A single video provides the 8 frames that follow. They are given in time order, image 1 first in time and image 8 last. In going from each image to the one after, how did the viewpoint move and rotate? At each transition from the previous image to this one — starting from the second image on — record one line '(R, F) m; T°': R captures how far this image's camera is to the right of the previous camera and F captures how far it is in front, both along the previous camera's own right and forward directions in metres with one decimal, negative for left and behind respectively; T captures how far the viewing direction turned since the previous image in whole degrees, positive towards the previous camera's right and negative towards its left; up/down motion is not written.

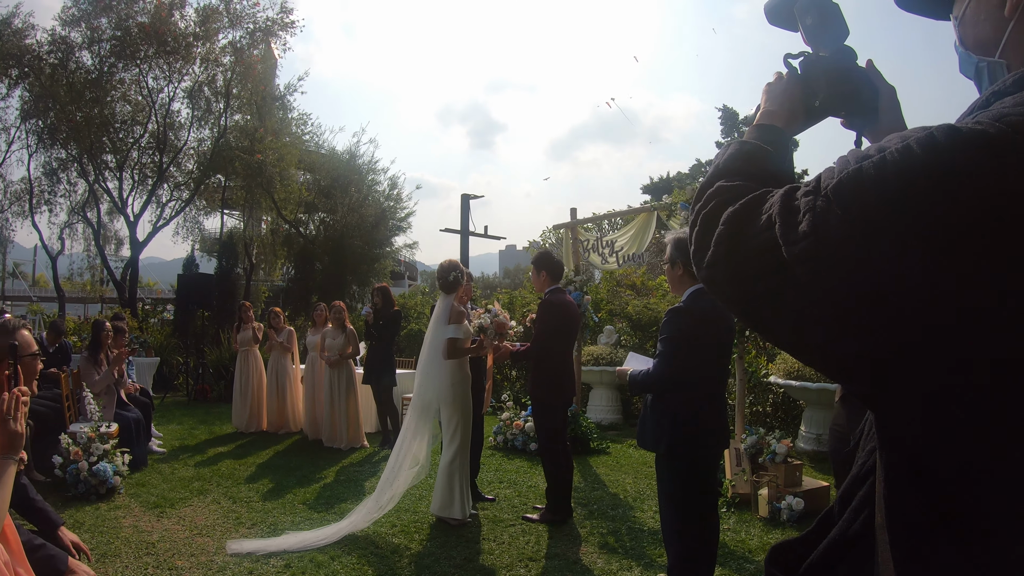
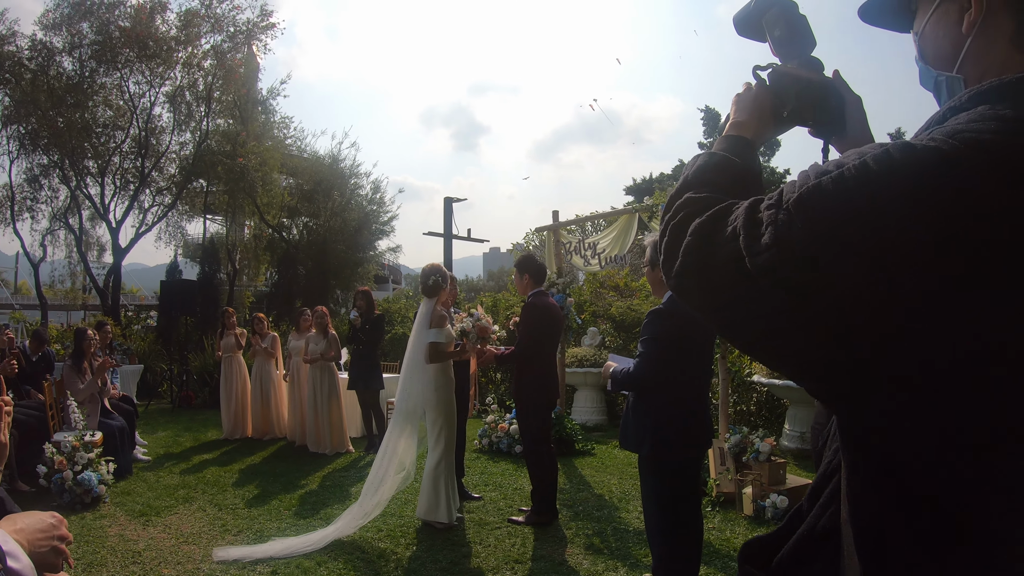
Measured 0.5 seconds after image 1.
(0.0, 0.0) m; +1°
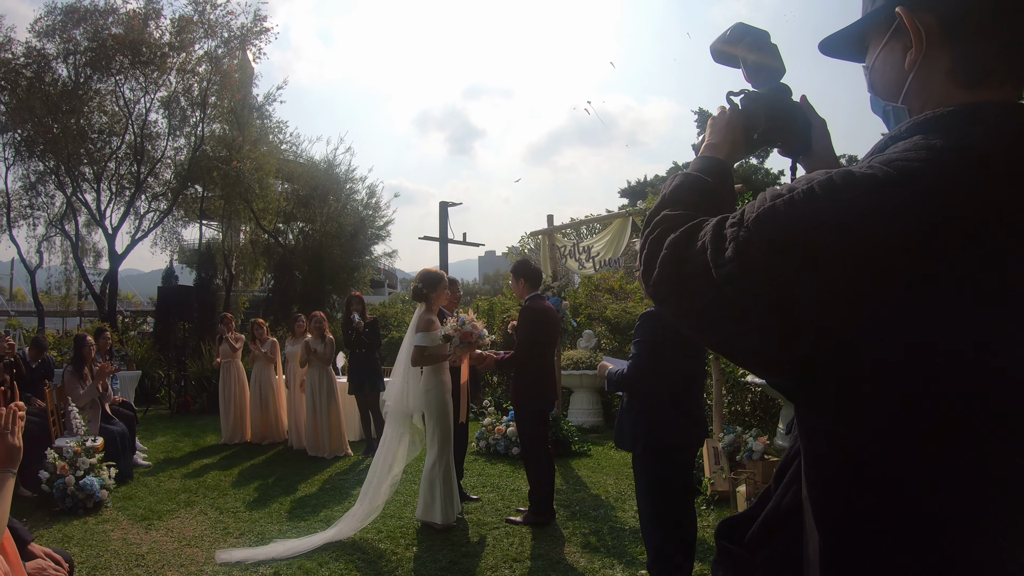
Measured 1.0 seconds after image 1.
(0.0, -0.1) m; 0°
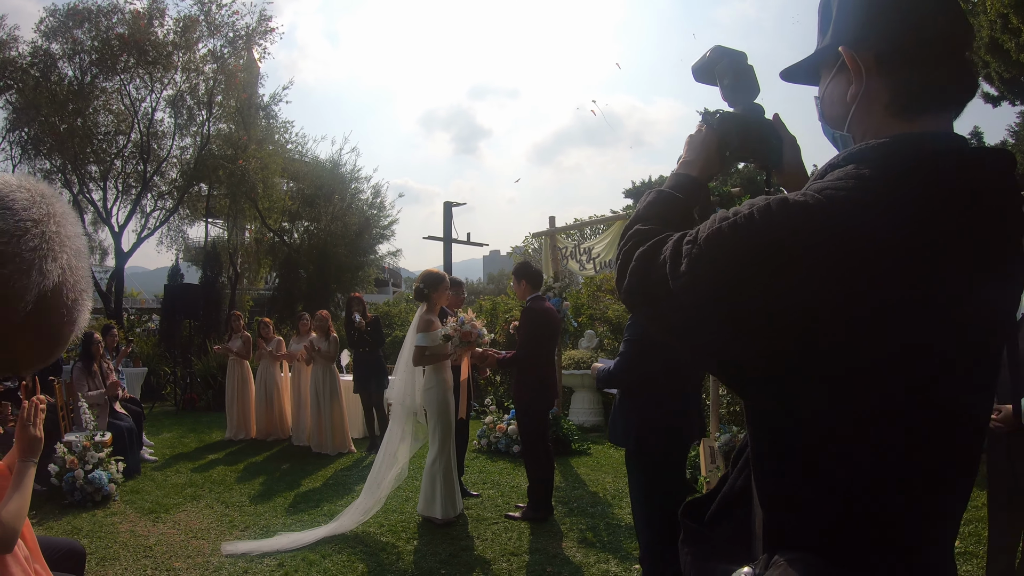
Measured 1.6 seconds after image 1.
(0.0, -0.1) m; 0°
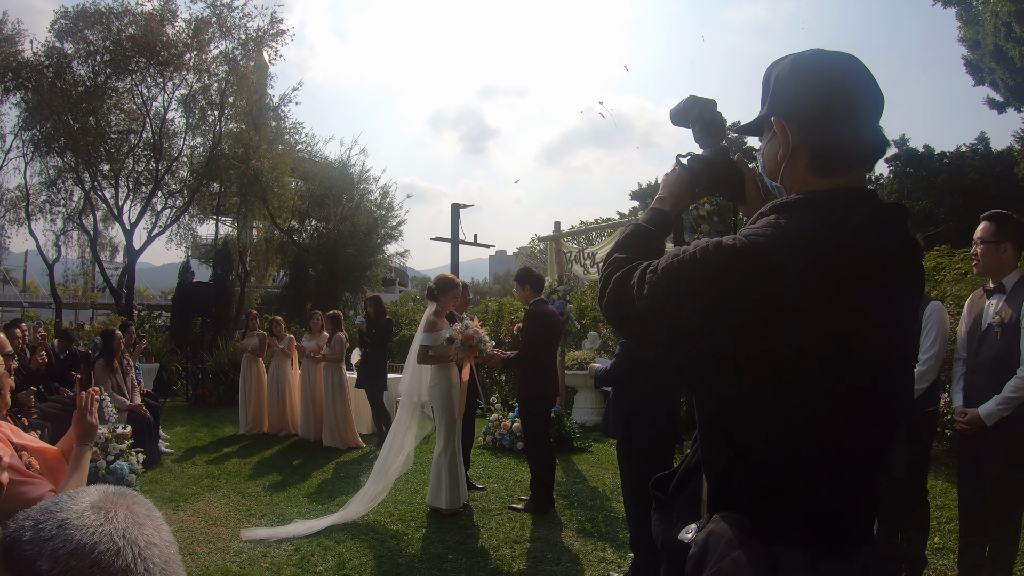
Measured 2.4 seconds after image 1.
(0.0, -0.3) m; 0°
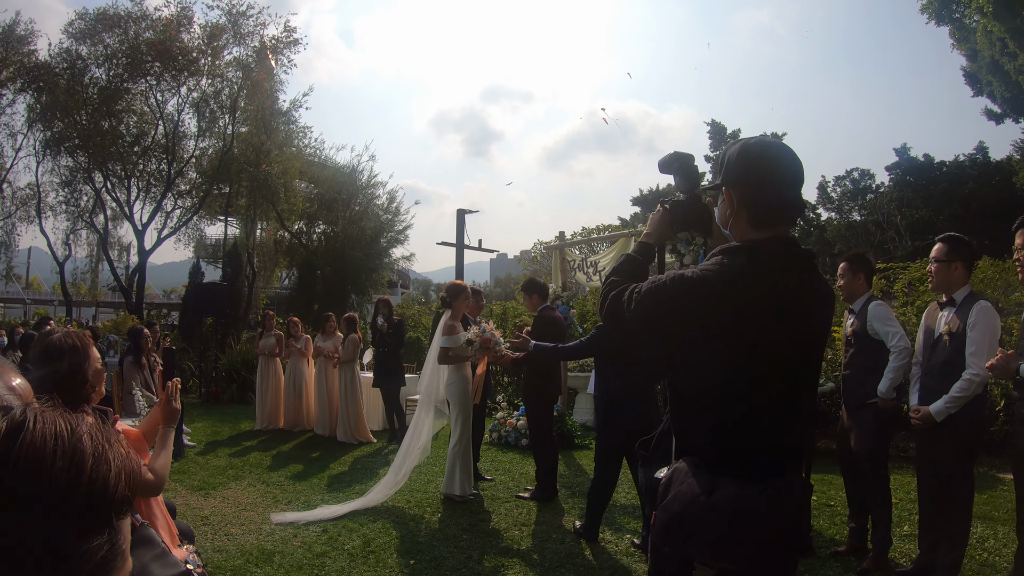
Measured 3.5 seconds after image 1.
(-0.1, -0.5) m; 0°
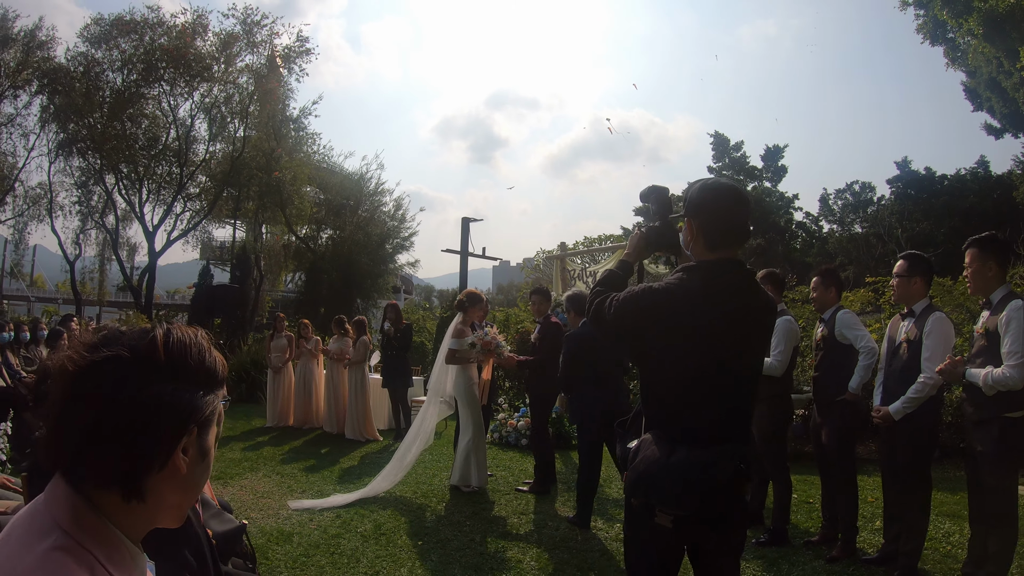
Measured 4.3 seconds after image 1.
(0.0, -0.4) m; 0°
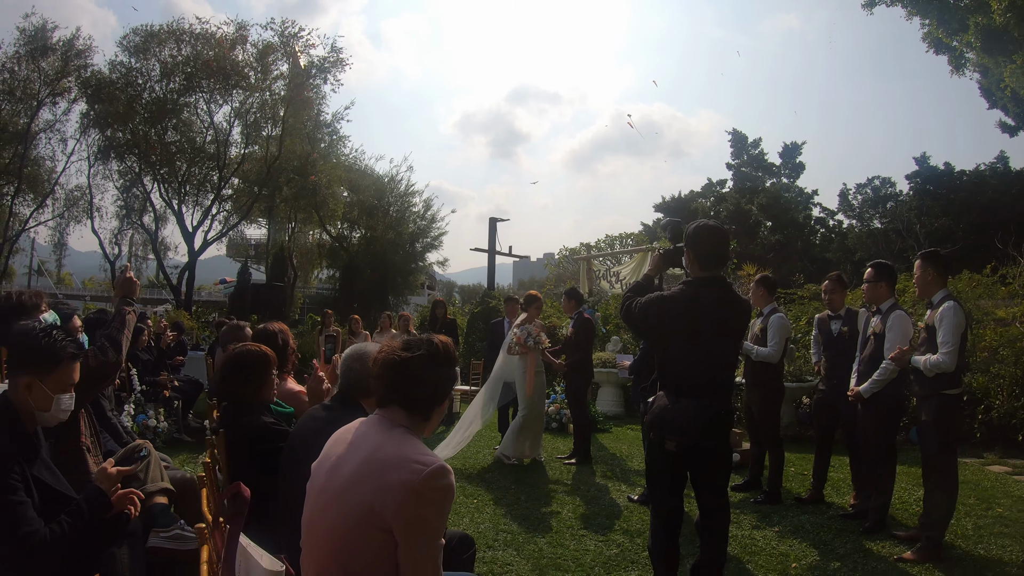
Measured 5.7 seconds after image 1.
(-0.2, -1.1) m; -2°
